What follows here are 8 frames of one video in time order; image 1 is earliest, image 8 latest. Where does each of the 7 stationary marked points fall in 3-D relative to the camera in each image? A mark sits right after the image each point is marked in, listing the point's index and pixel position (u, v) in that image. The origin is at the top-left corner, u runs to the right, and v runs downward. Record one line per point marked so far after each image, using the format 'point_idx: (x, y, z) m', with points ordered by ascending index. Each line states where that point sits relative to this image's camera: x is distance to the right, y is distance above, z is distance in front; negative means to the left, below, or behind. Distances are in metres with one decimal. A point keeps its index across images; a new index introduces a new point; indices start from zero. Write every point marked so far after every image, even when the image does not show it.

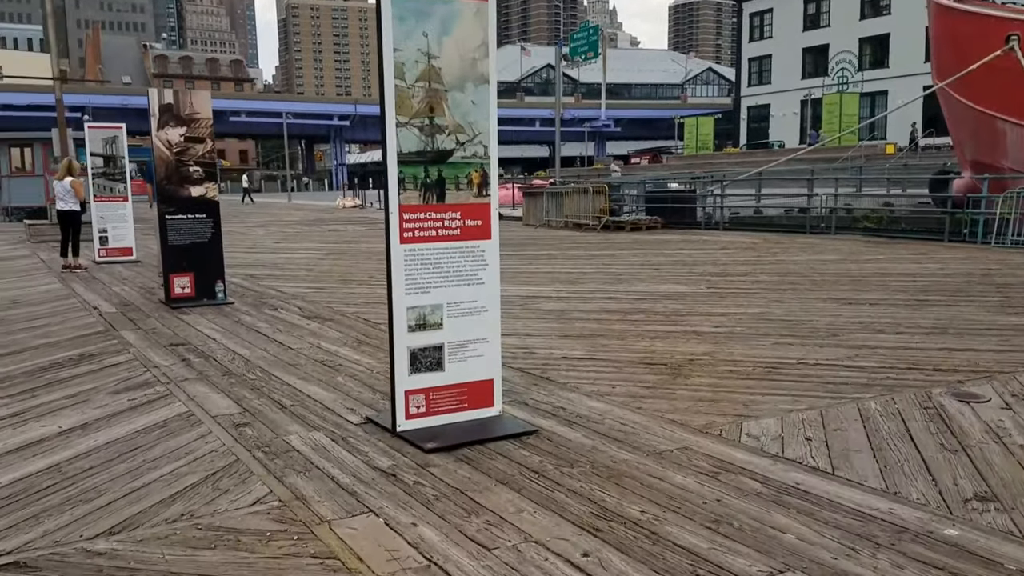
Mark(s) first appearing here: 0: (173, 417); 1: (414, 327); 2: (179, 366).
0: (-1.9, -0.7, +5.1) m
1: (-0.5, -0.2, +4.7) m
2: (-2.4, -0.6, +6.6) m
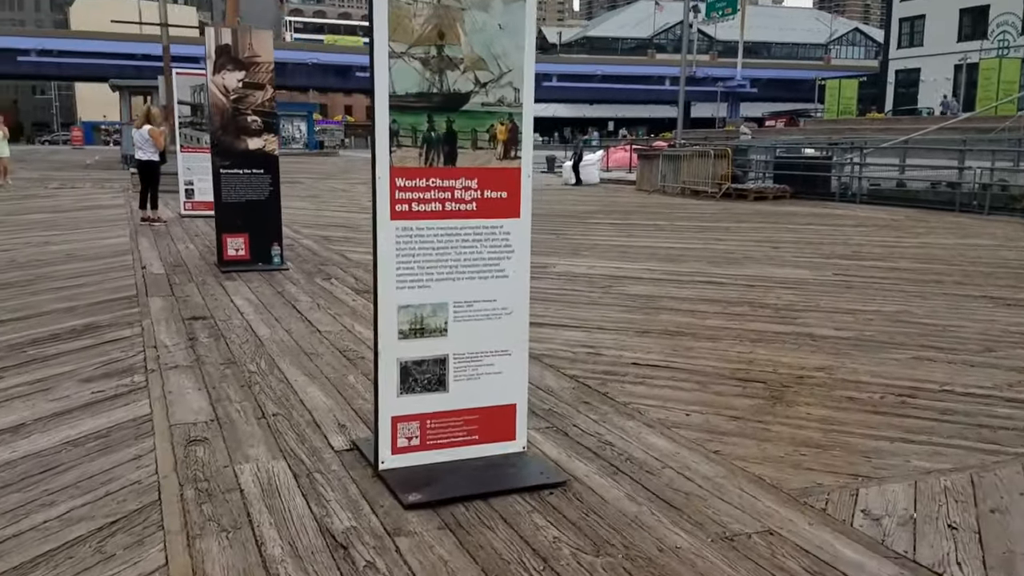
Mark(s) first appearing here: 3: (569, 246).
0: (-1.8, -0.6, +4.1) m
1: (-0.4, -0.2, +3.5) m
2: (-2.1, -0.4, +5.6) m
3: (+0.7, +0.5, +10.5) m
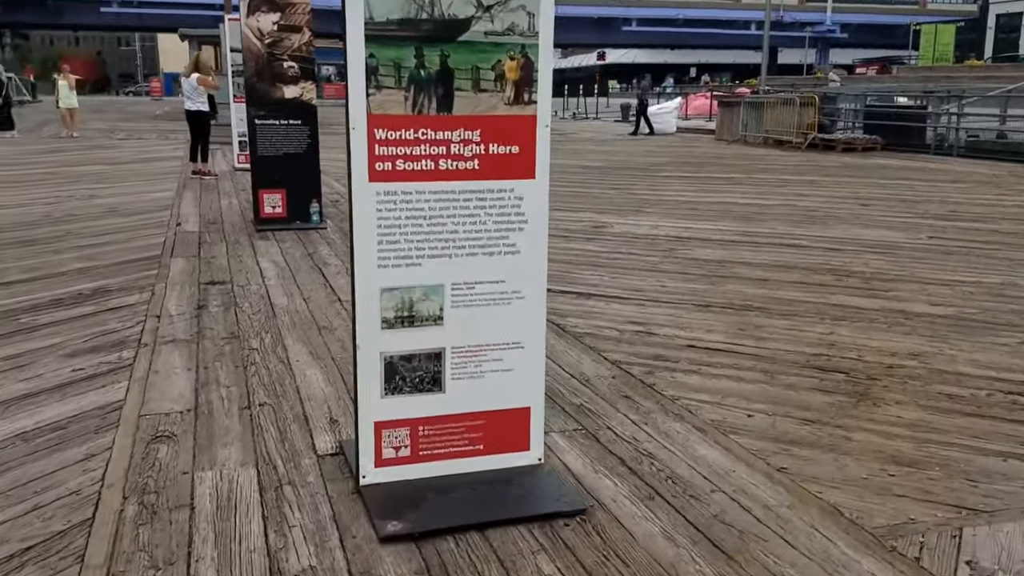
0: (-1.7, -0.5, +3.6) m
1: (-0.4, -0.1, +2.9) m
2: (-1.9, -0.2, +5.1) m
3: (+1.3, +1.0, +9.7) m
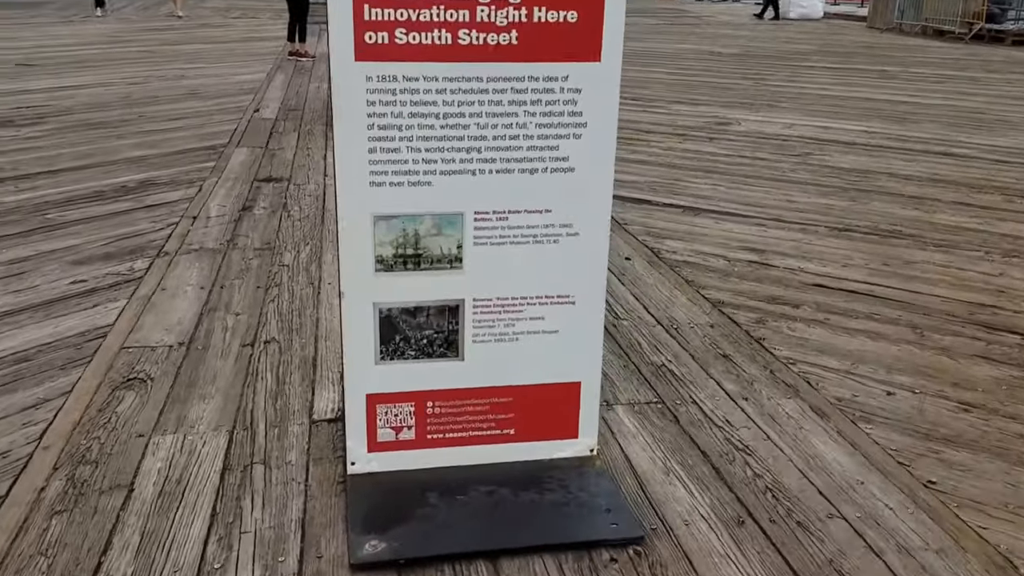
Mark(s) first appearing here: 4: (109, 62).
0: (-1.5, -0.2, +3.0) m
1: (-0.3, +0.1, +2.1) m
2: (-1.4, +0.3, +4.5) m
3: (+2.4, +1.8, +8.4) m
4: (-4.8, +2.7, +10.6) m
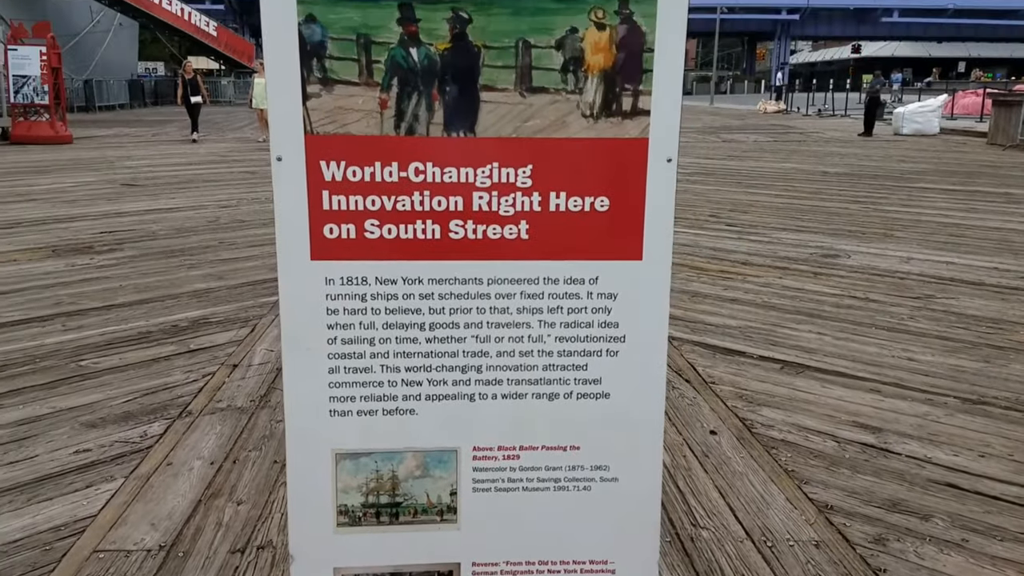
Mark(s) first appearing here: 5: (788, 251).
0: (-1.4, -0.7, +2.6) m
1: (-0.3, -0.4, +1.6) m
2: (-1.1, -0.4, +4.1) m
3: (+3.1, +0.6, +7.7) m
4: (-3.7, +1.3, +10.8) m
5: (+2.1, +0.3, +6.6) m
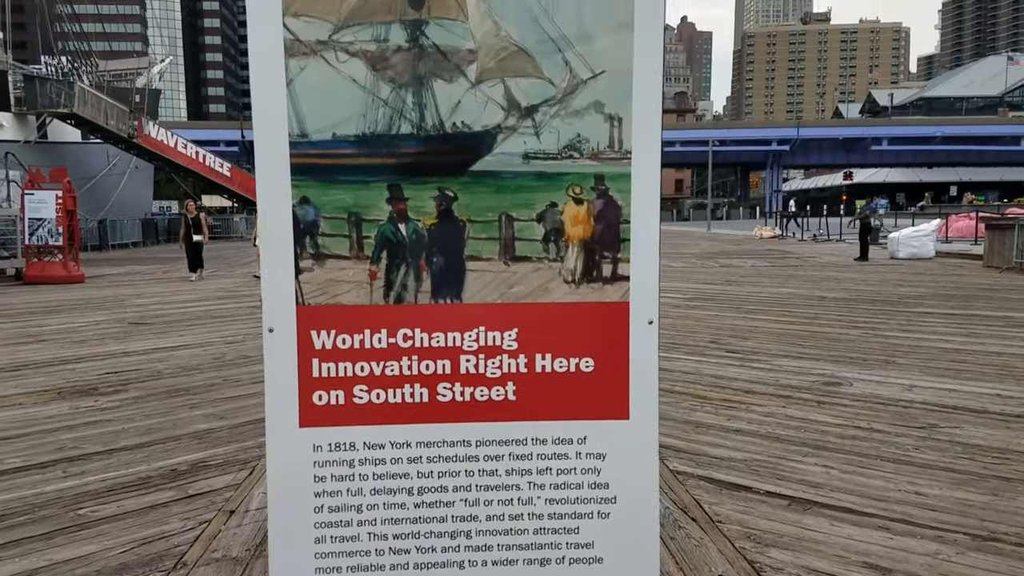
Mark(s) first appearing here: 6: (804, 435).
0: (-1.4, -1.2, +2.5) m
1: (-0.3, -0.7, +1.5) m
2: (-1.1, -1.0, +4.1) m
3: (+3.1, -0.5, +7.7) m
4: (-3.7, -0.4, +10.9) m
5: (+2.1, -0.7, +6.6) m
6: (+1.7, -0.9, +5.3) m
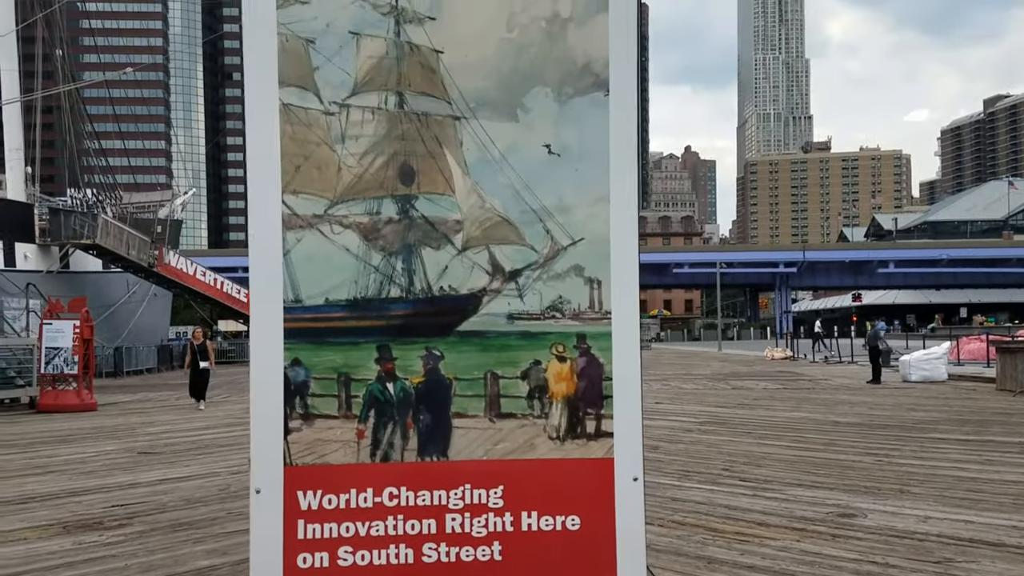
0: (-1.4, -1.6, +2.4) m
1: (-0.3, -0.9, +1.5) m
2: (-1.1, -1.7, +3.9) m
3: (+3.2, -1.6, +7.6) m
4: (-3.5, -2.0, +10.9) m
5: (+2.1, -1.6, +6.5) m
6: (+1.8, -1.6, +5.1) m
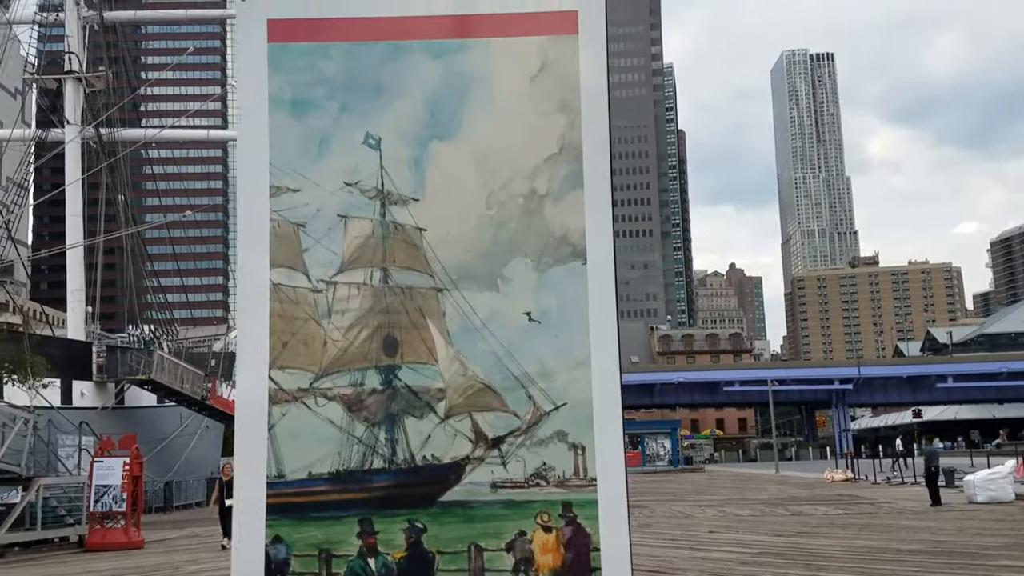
0: (-1.3, -2.0, +2.3) m
1: (-0.3, -1.2, +1.4) m
2: (-1.0, -2.3, +3.7) m
3: (+3.6, -2.6, +7.1) m
4: (-3.0, -3.6, +10.7) m
5: (+2.4, -2.5, +6.1) m
6: (+2.0, -2.3, +4.8) m
